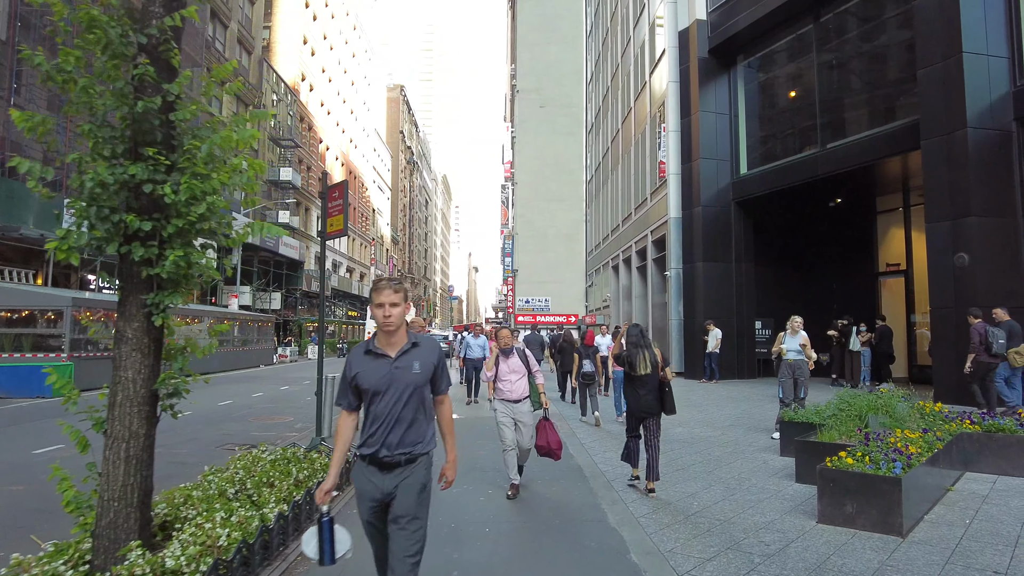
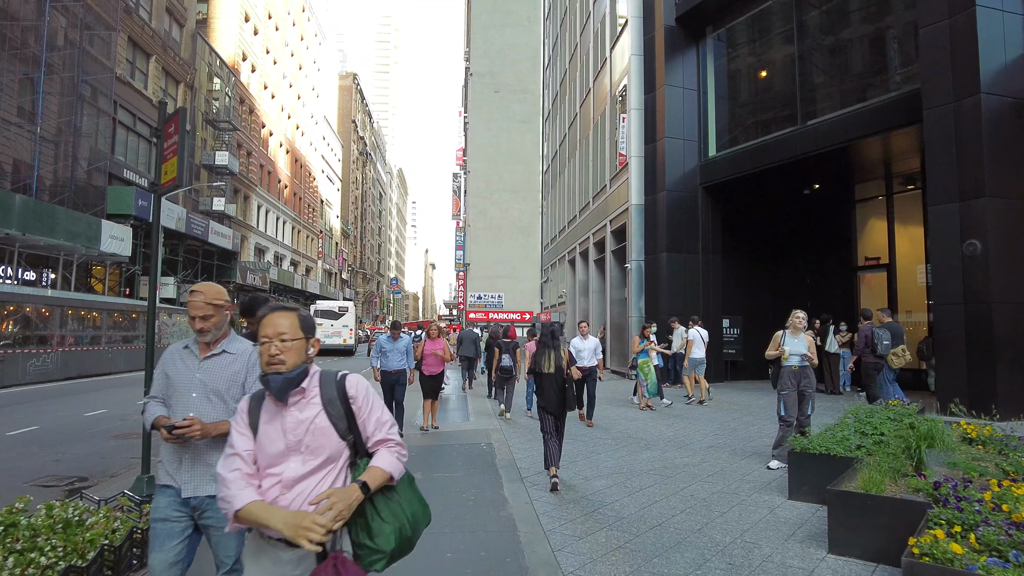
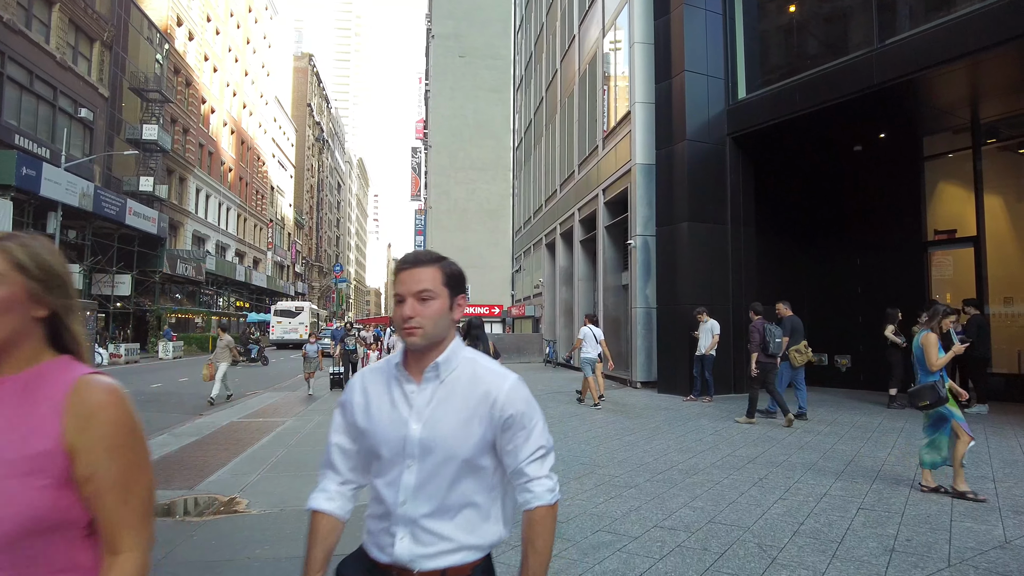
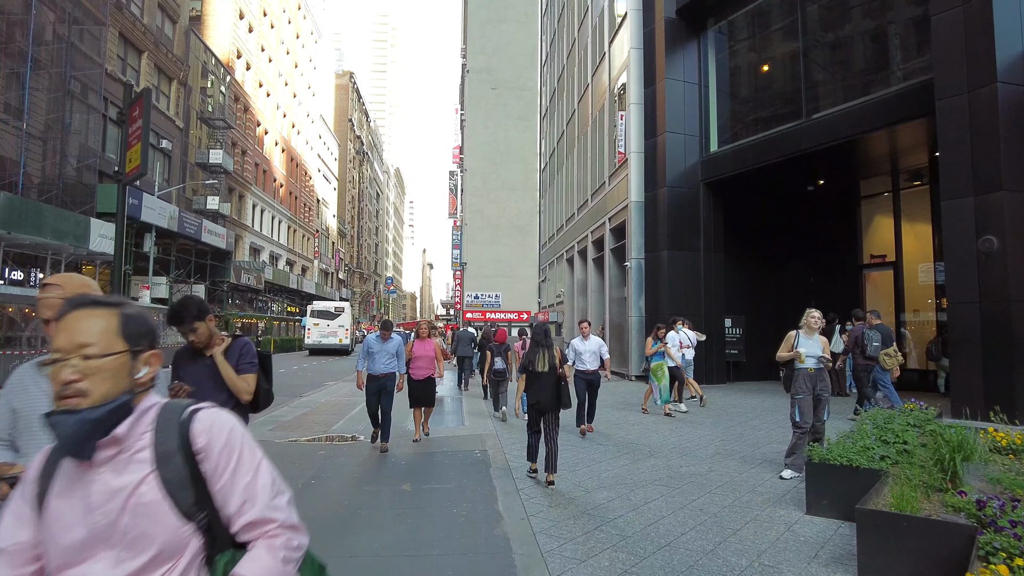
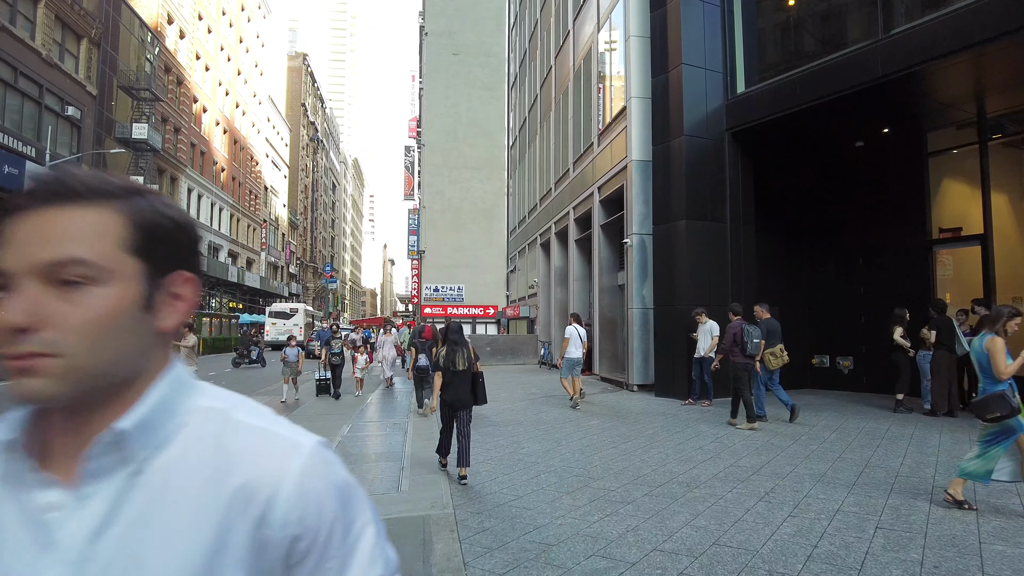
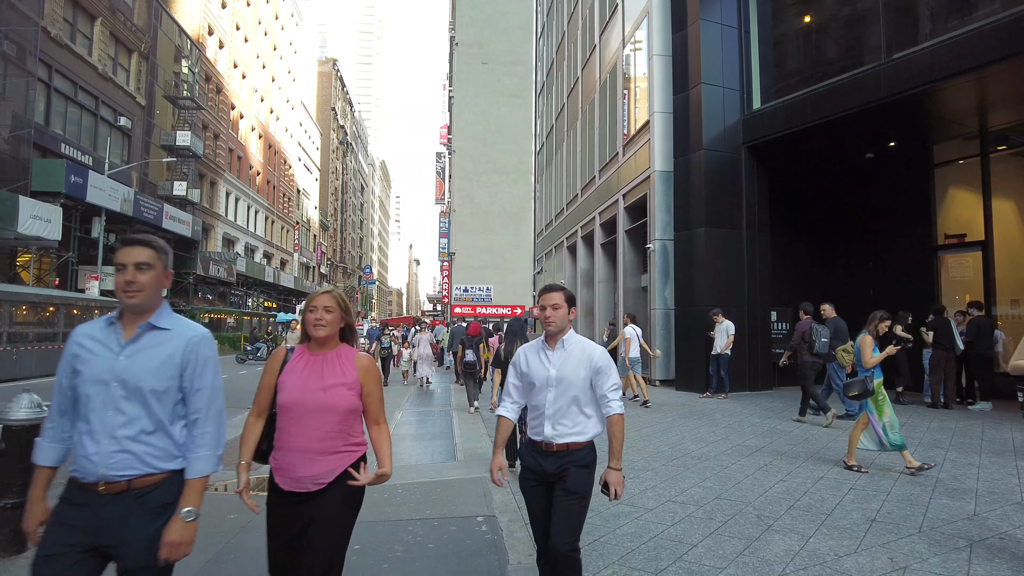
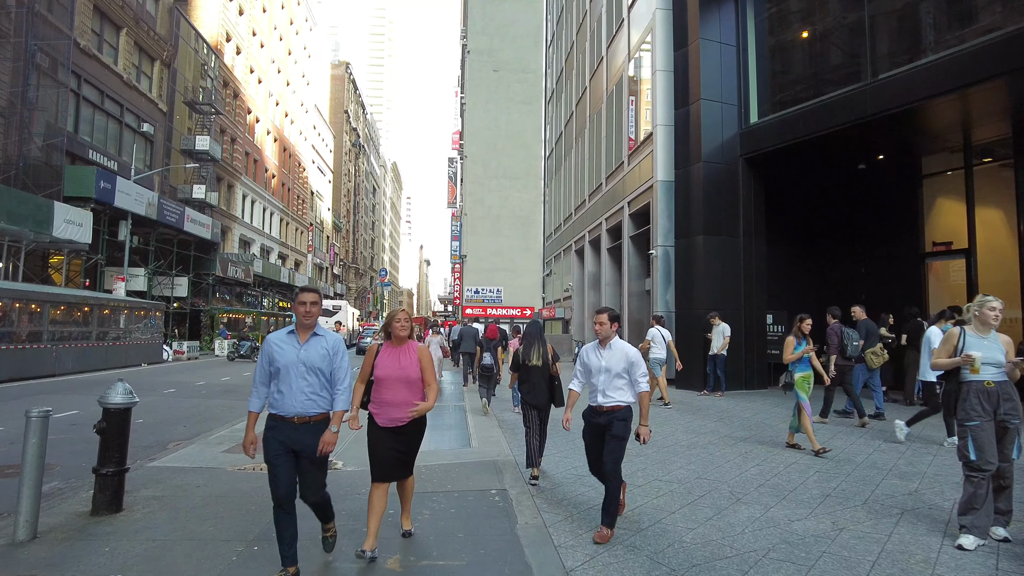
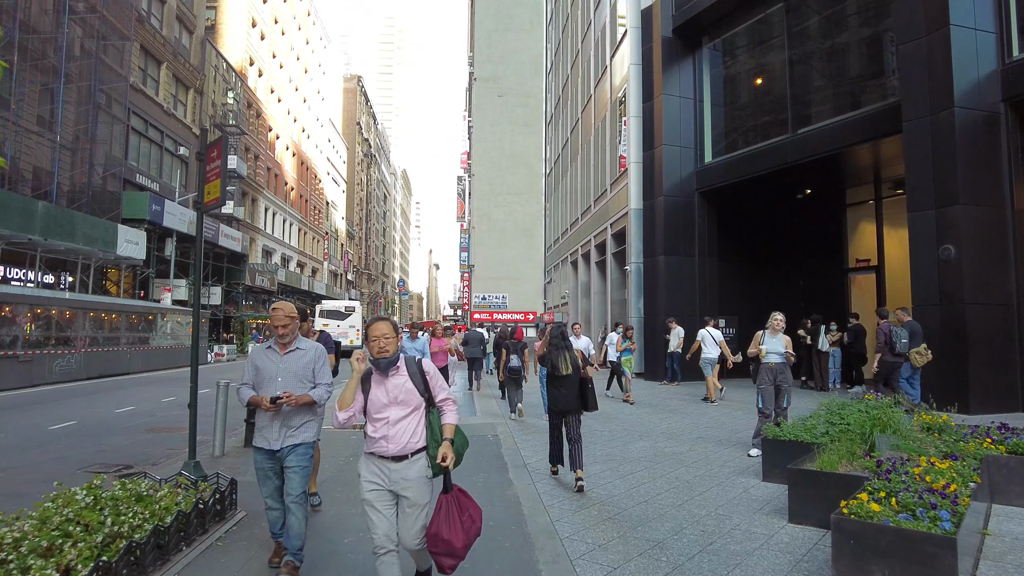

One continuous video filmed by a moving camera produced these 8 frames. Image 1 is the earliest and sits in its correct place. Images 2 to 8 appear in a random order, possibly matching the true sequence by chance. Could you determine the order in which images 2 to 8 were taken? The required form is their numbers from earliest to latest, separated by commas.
8, 2, 4, 7, 6, 3, 5
